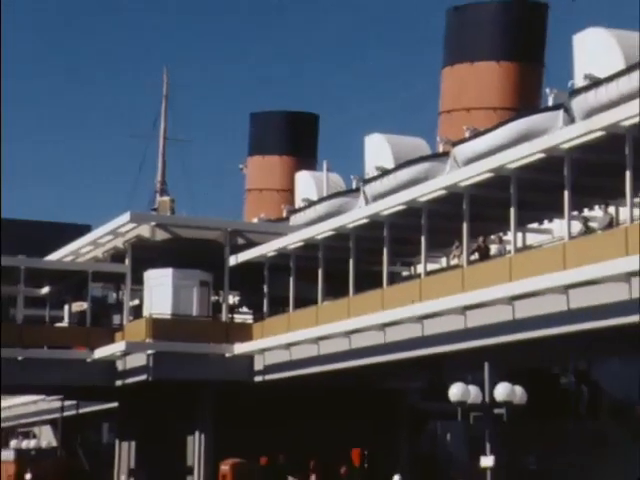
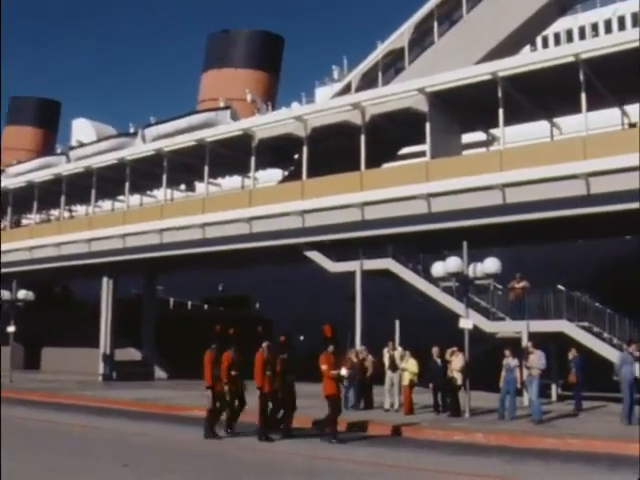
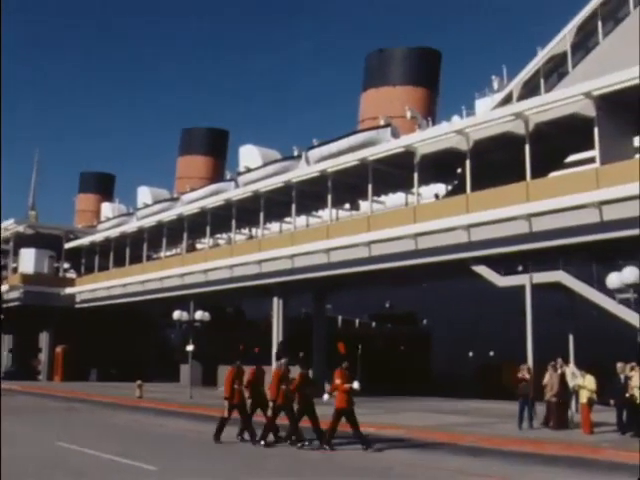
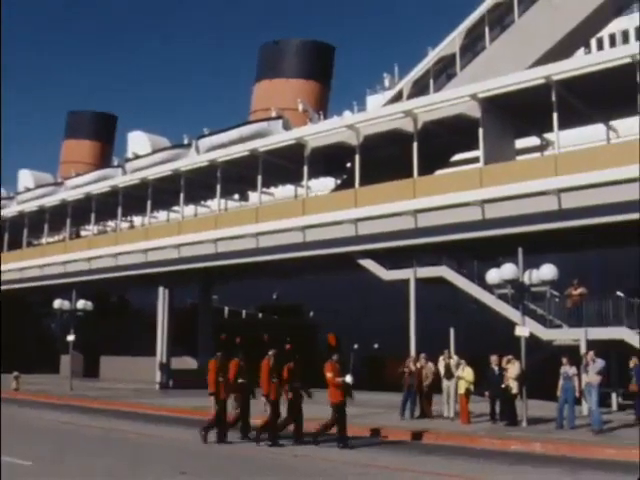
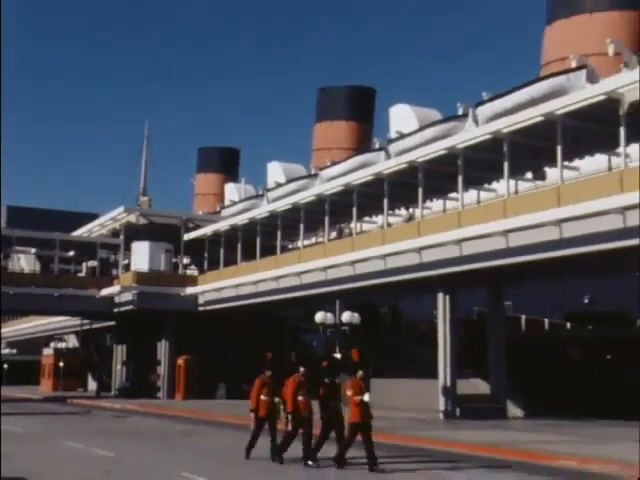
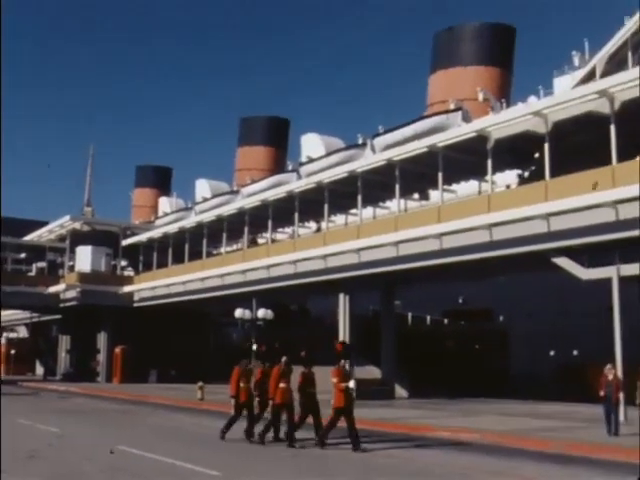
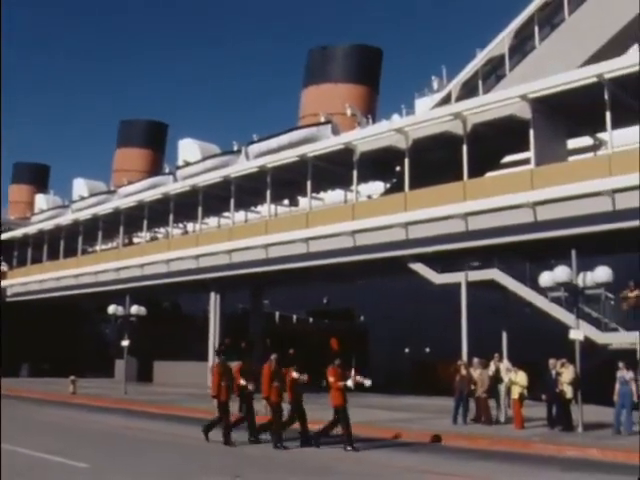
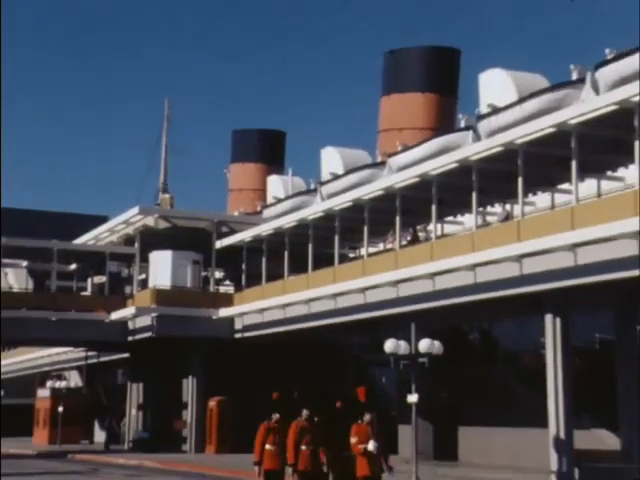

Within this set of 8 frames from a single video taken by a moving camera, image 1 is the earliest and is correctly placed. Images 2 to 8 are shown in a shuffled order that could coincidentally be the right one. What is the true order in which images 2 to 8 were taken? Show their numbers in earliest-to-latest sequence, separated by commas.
8, 5, 6, 3, 7, 4, 2
